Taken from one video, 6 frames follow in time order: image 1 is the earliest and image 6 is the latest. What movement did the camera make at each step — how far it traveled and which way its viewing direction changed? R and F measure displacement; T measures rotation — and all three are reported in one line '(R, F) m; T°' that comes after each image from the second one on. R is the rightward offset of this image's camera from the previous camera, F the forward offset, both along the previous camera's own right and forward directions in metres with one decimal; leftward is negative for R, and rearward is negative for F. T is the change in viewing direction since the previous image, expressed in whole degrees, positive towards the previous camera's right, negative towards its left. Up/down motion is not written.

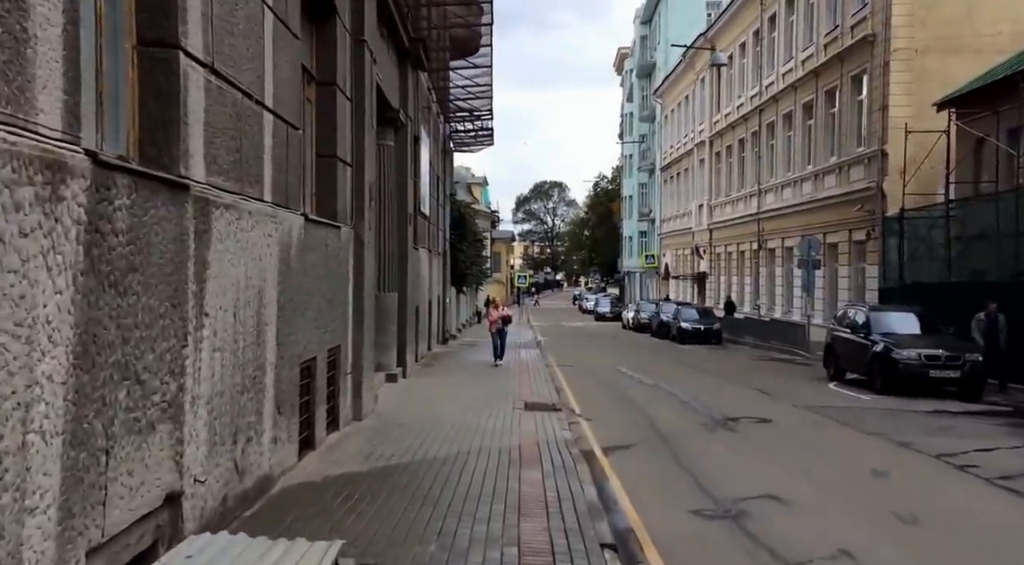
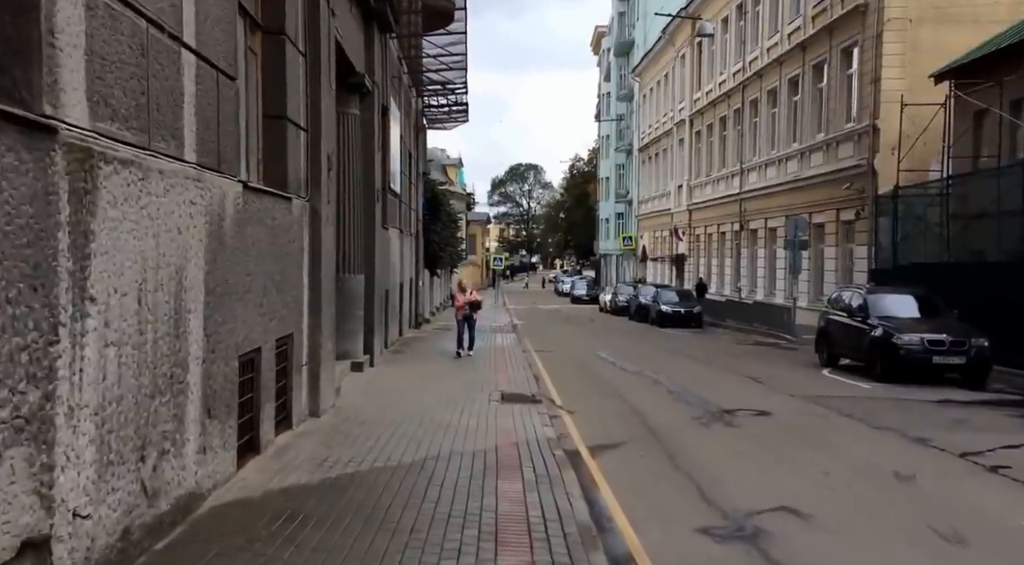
(0.0, +1.2) m; +2°
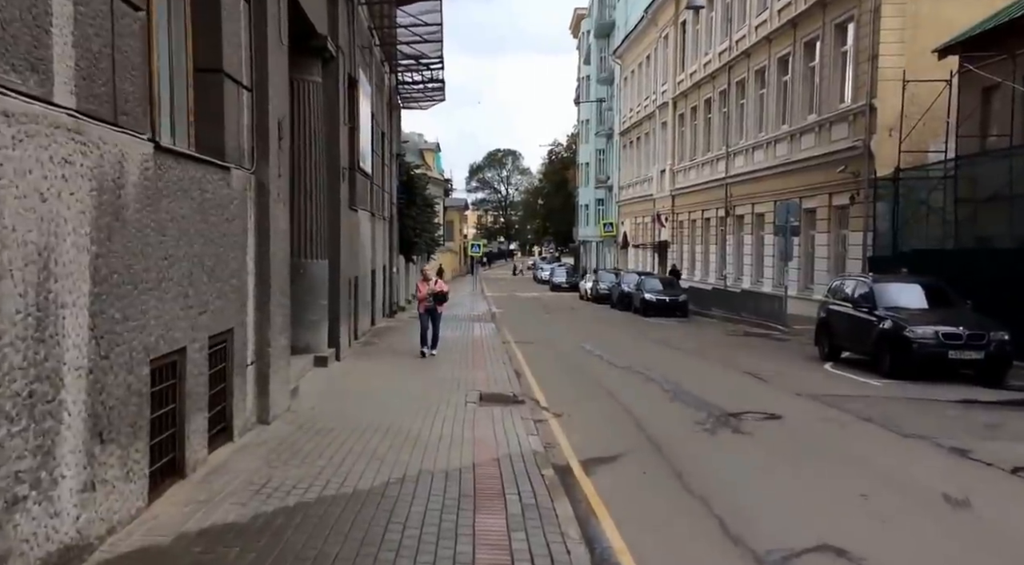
(0.0, +1.4) m; +2°
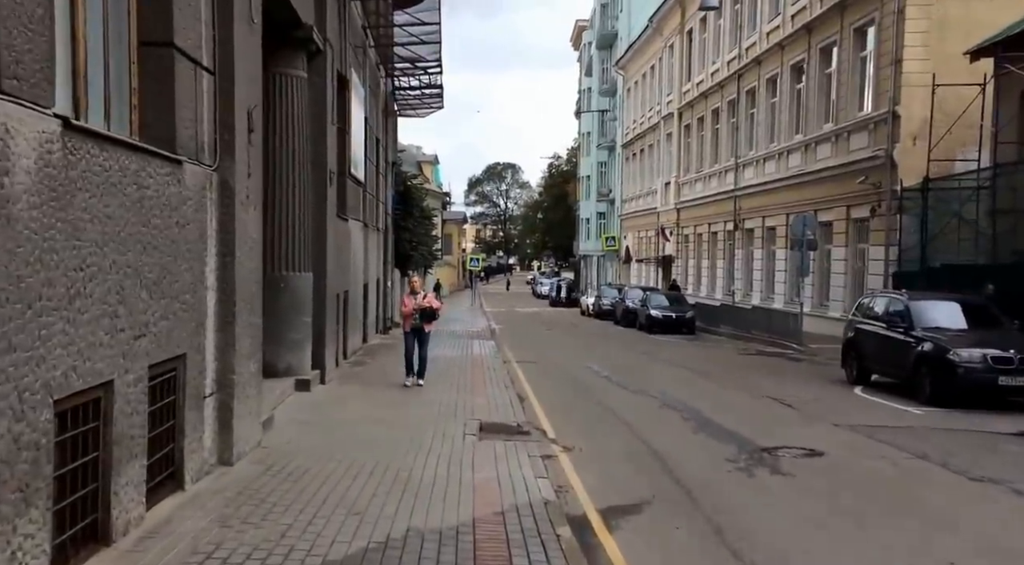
(-0.1, +1.3) m; 0°
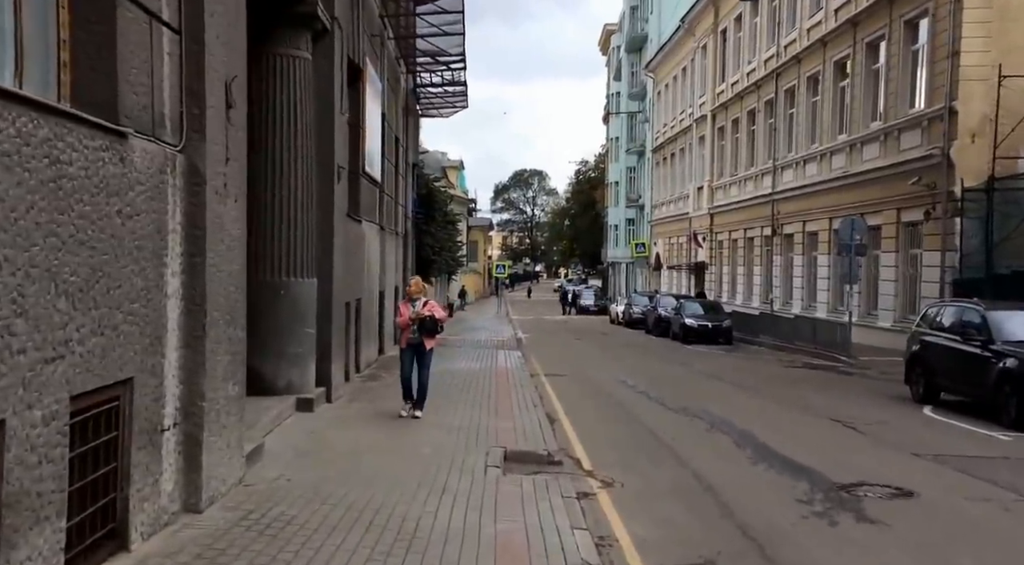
(0.0, +1.4) m; -2°
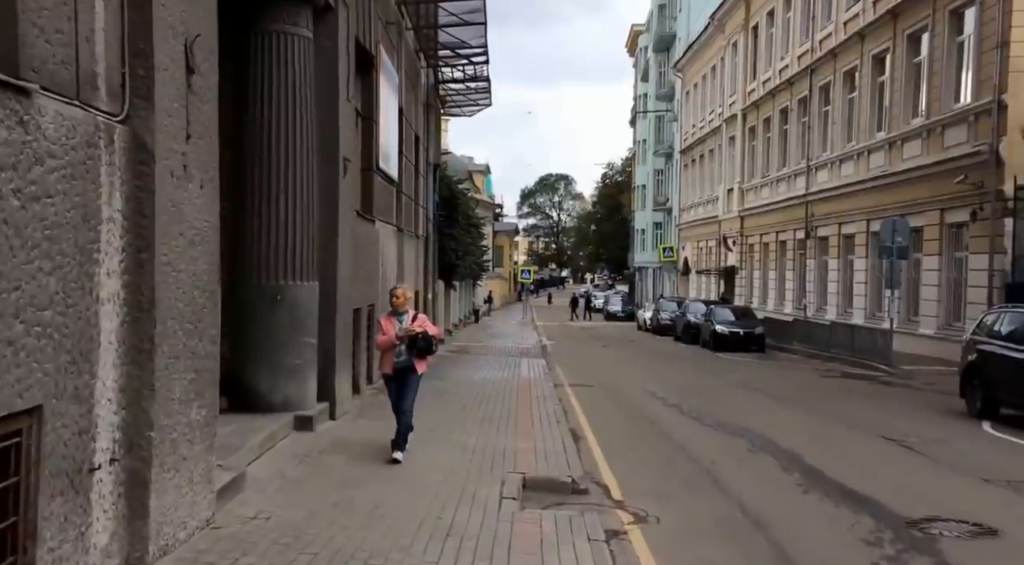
(0.0, +1.2) m; -2°
